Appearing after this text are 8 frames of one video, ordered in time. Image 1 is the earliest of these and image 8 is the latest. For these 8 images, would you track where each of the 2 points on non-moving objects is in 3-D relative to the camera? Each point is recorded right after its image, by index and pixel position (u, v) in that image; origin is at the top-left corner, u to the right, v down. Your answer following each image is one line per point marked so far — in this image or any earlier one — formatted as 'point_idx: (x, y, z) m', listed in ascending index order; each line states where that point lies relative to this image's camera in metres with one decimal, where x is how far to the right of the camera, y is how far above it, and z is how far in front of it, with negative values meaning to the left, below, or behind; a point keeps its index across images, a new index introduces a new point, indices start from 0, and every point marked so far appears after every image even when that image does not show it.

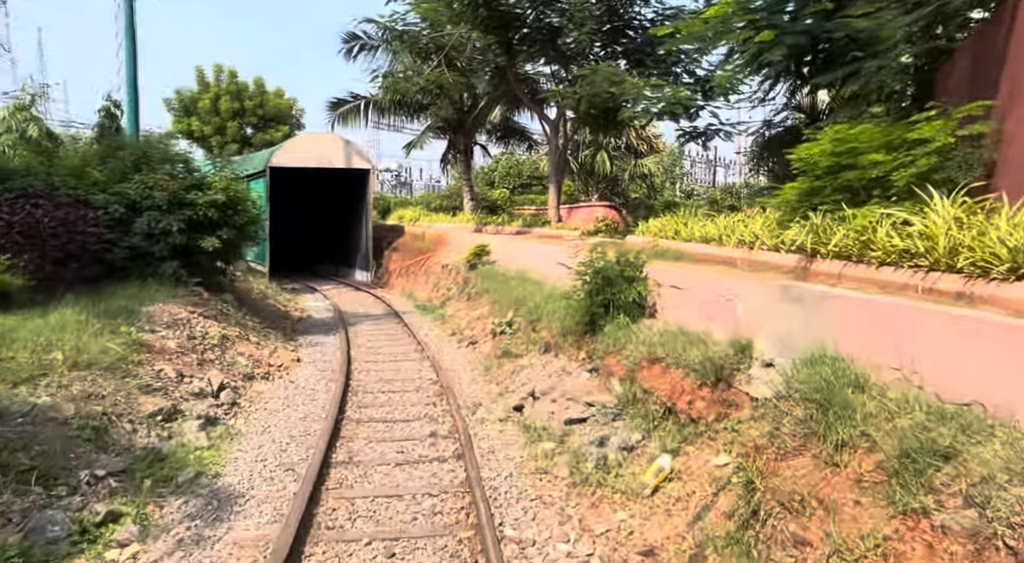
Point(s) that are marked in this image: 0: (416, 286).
0: (-2.6, -0.2, +17.7) m
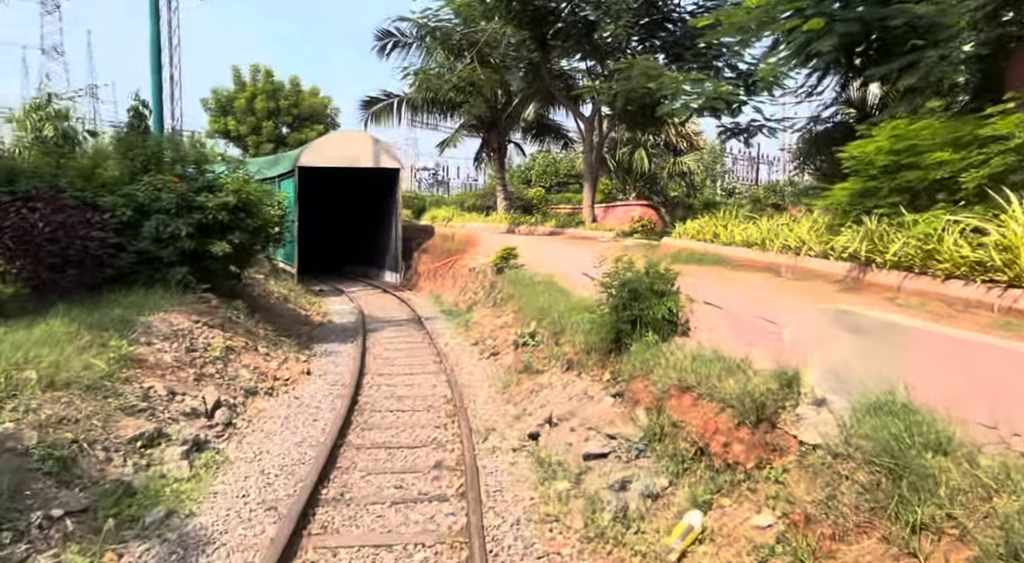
0: (-1.8, -0.2, +17.2) m
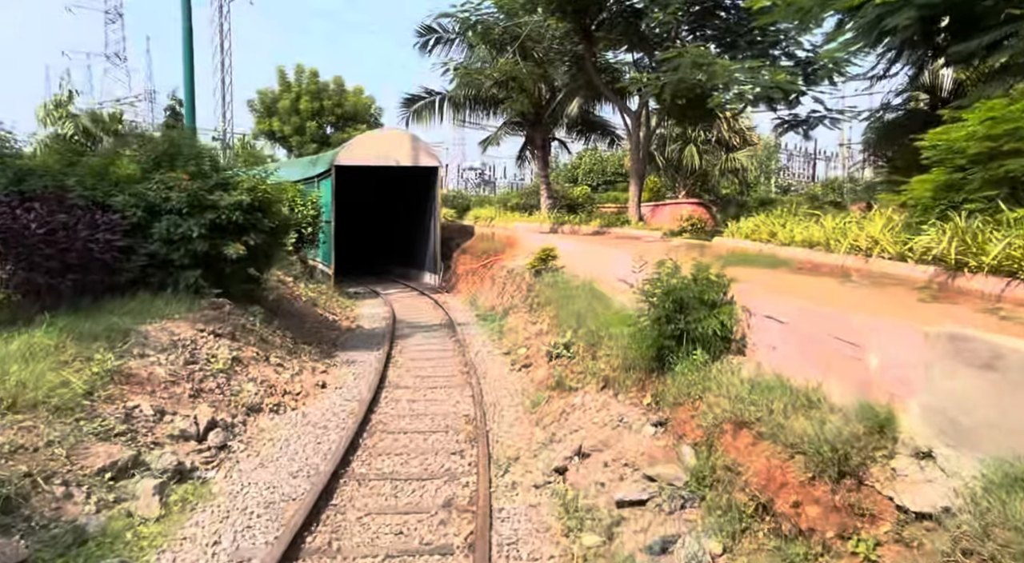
0: (-0.8, -0.3, +16.5) m
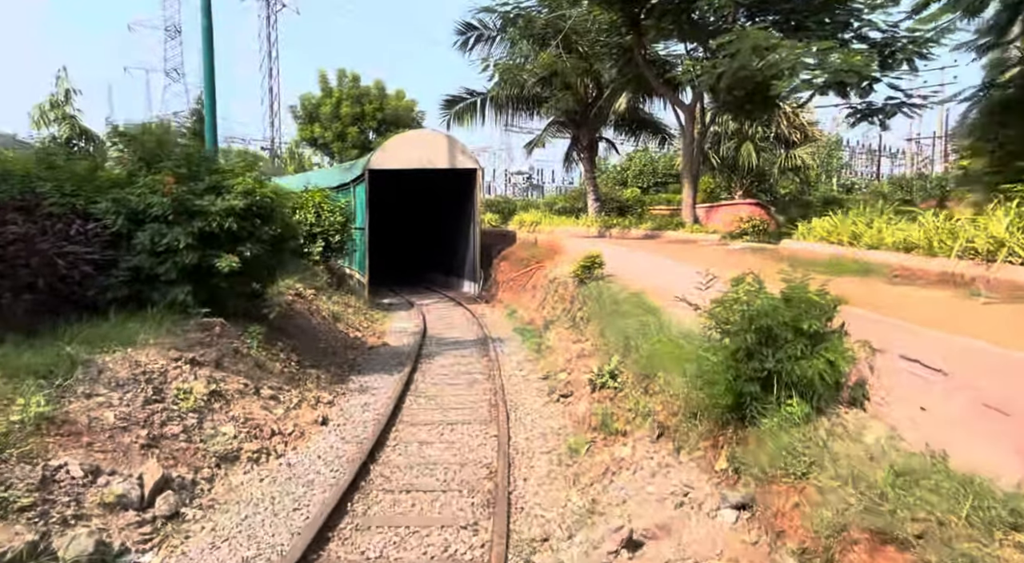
0: (+0.2, -0.5, +15.2) m
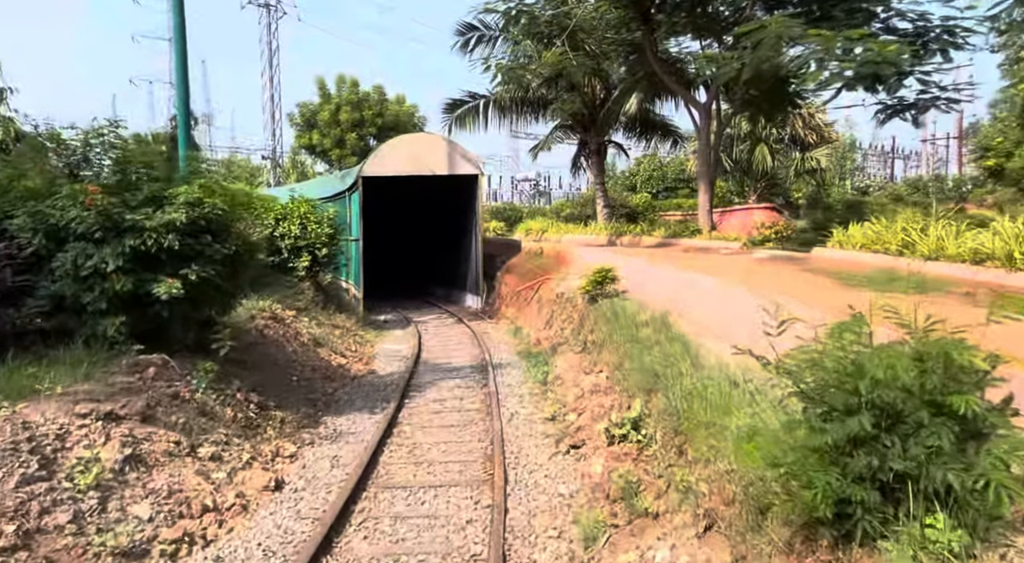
0: (+0.3, -0.8, +13.9) m
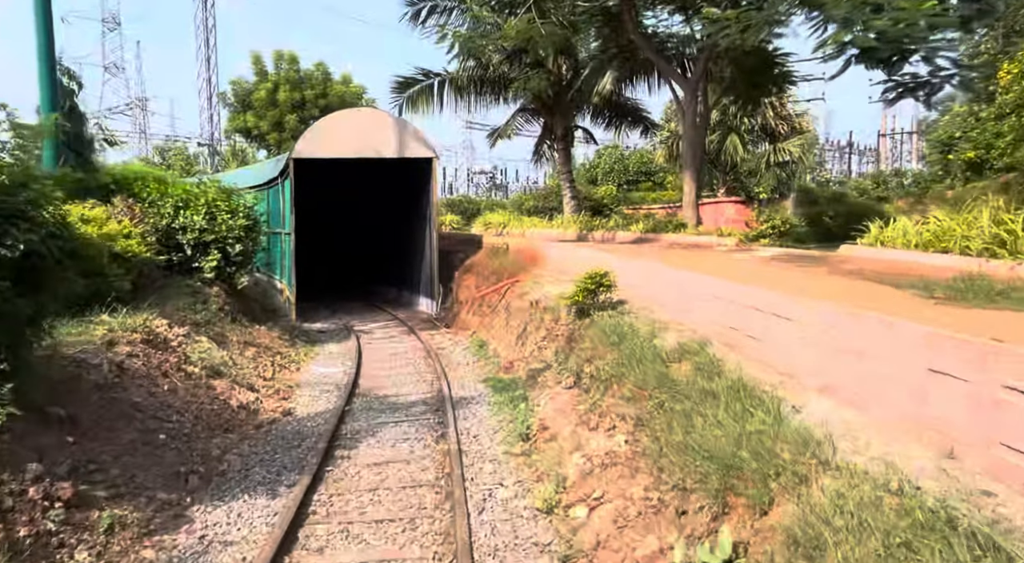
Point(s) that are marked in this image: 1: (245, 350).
0: (-0.3, -0.9, +11.4) m
1: (-3.8, -1.0, +9.4) m
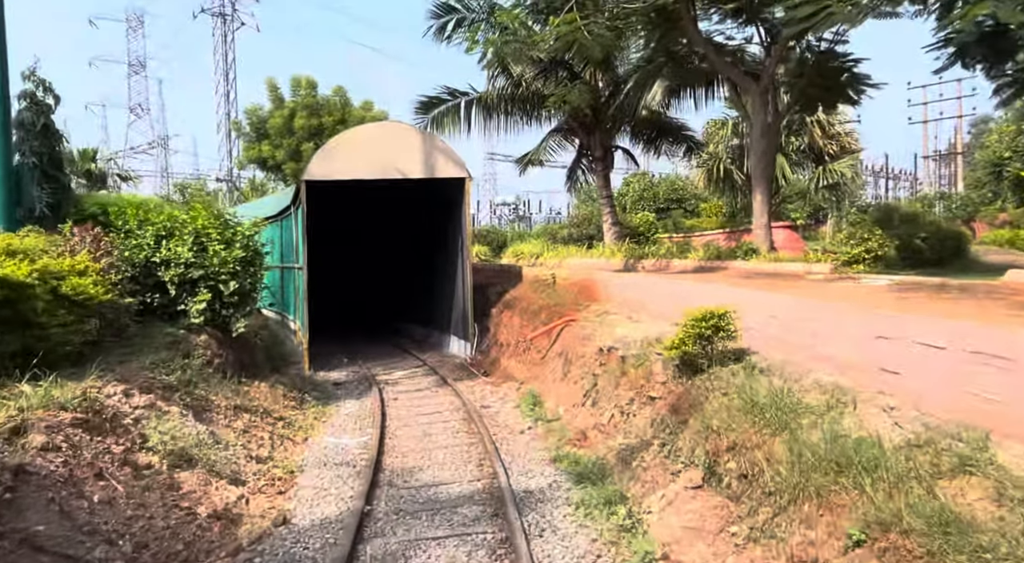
0: (+0.5, -1.5, +9.1) m
1: (-3.1, -1.5, +7.2) m
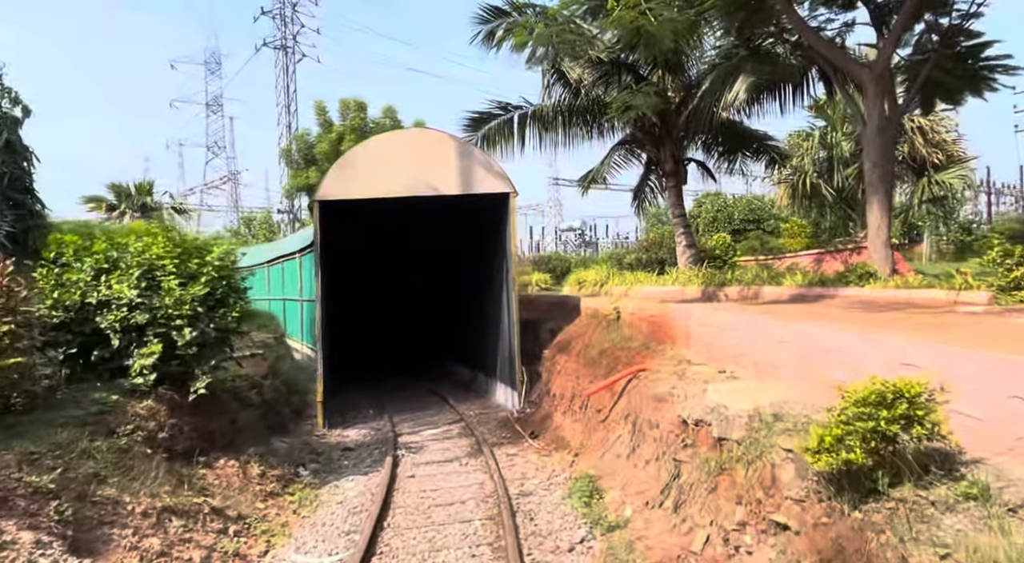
0: (+1.0, -1.9, +6.6) m
1: (-2.8, -1.9, +5.0) m
